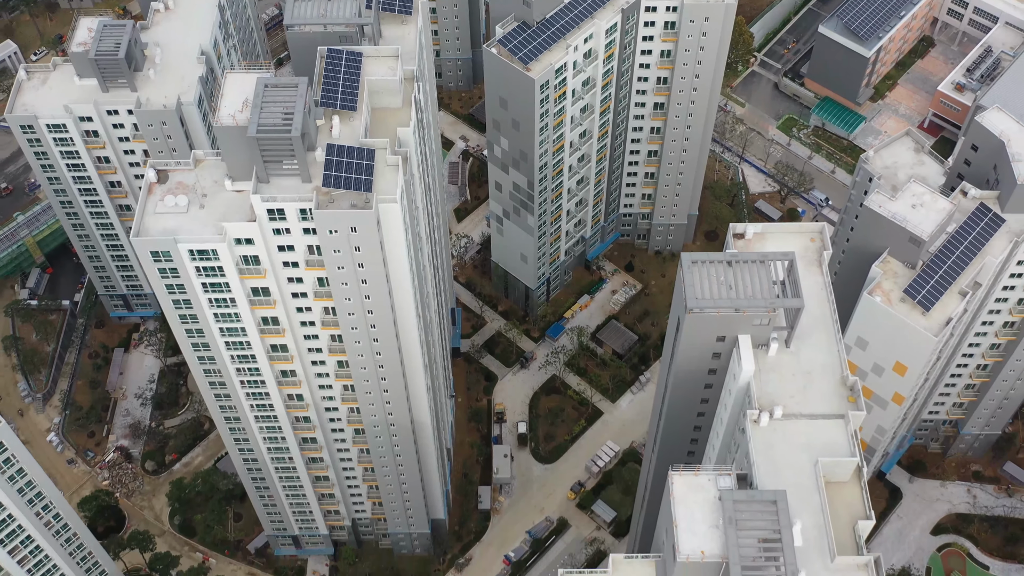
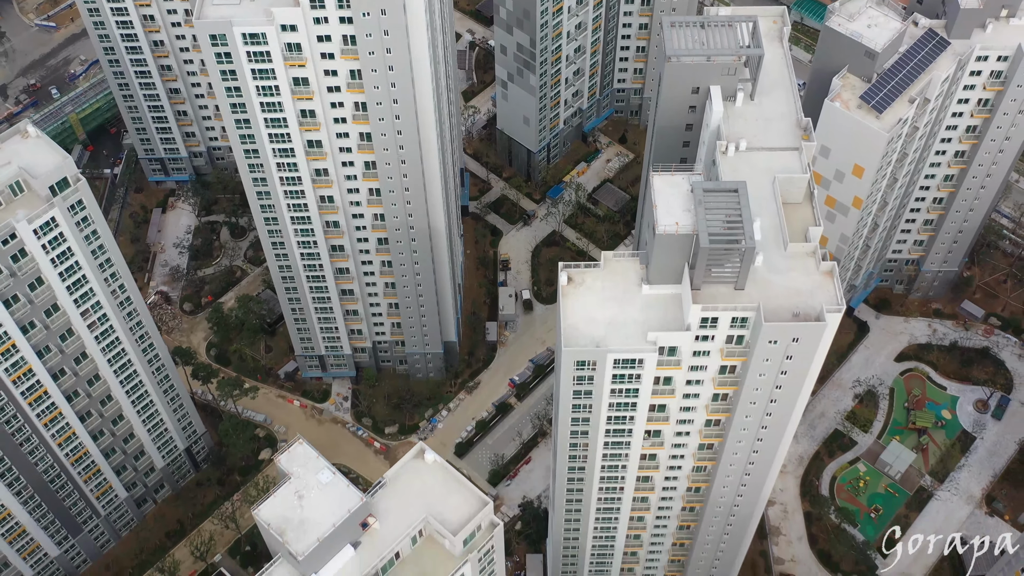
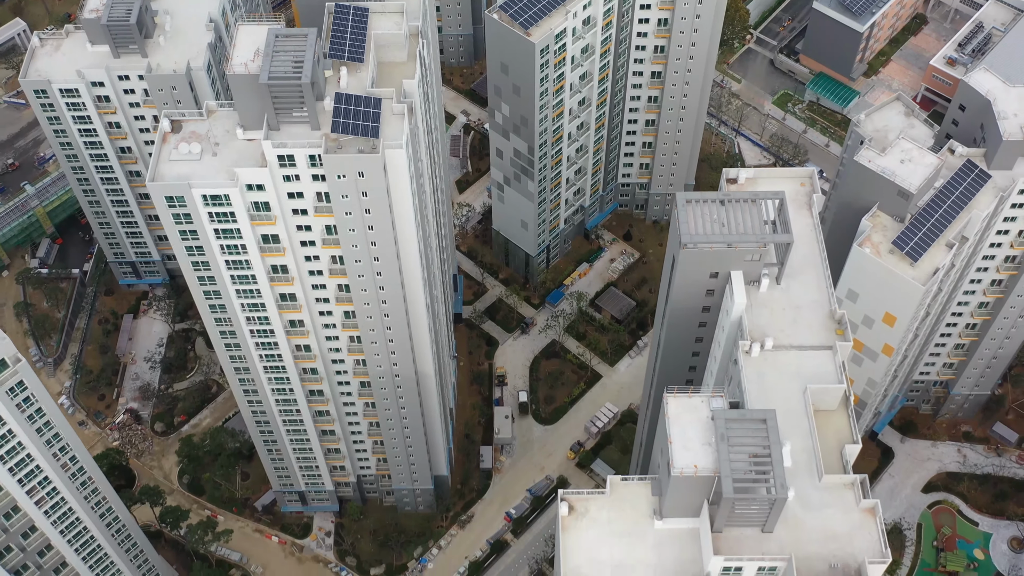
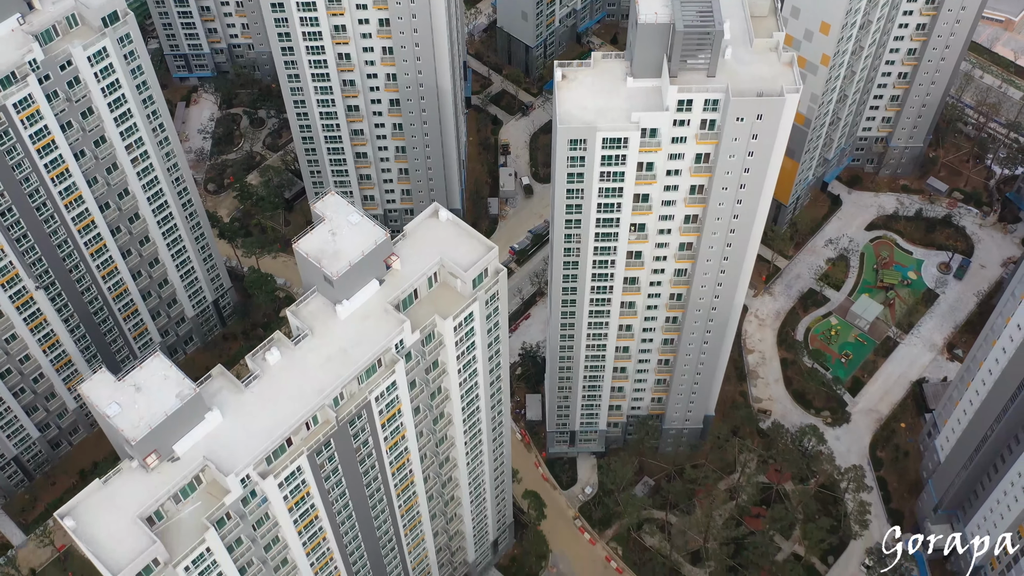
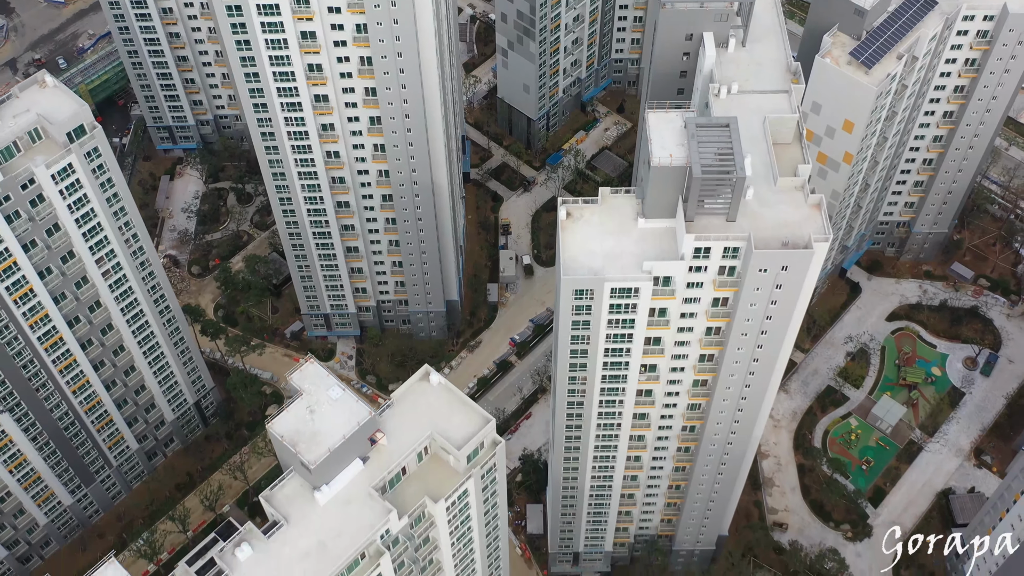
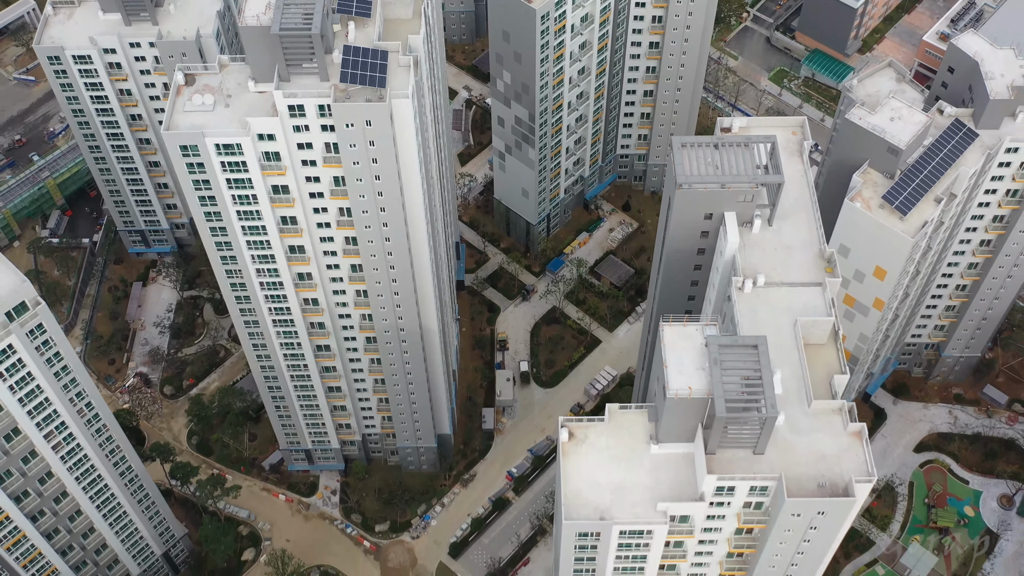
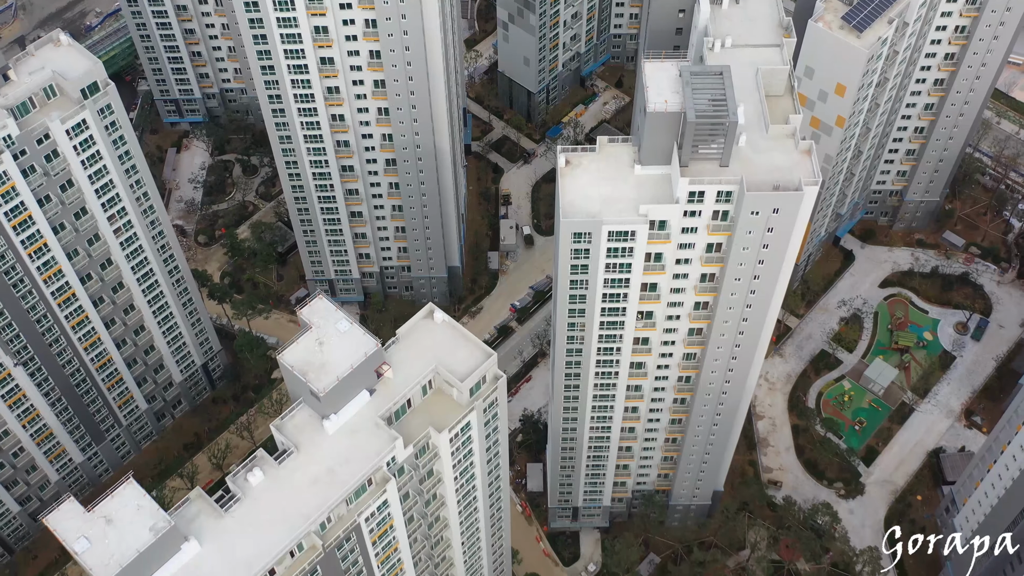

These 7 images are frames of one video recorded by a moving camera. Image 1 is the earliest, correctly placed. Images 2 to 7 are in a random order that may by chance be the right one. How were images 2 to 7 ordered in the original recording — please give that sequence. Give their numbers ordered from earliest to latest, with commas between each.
3, 6, 2, 5, 7, 4
